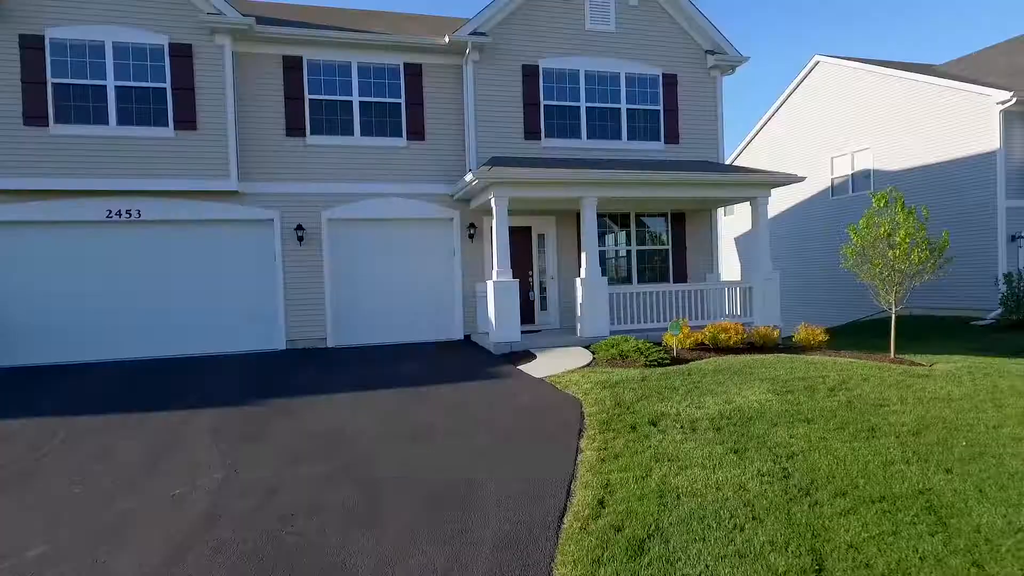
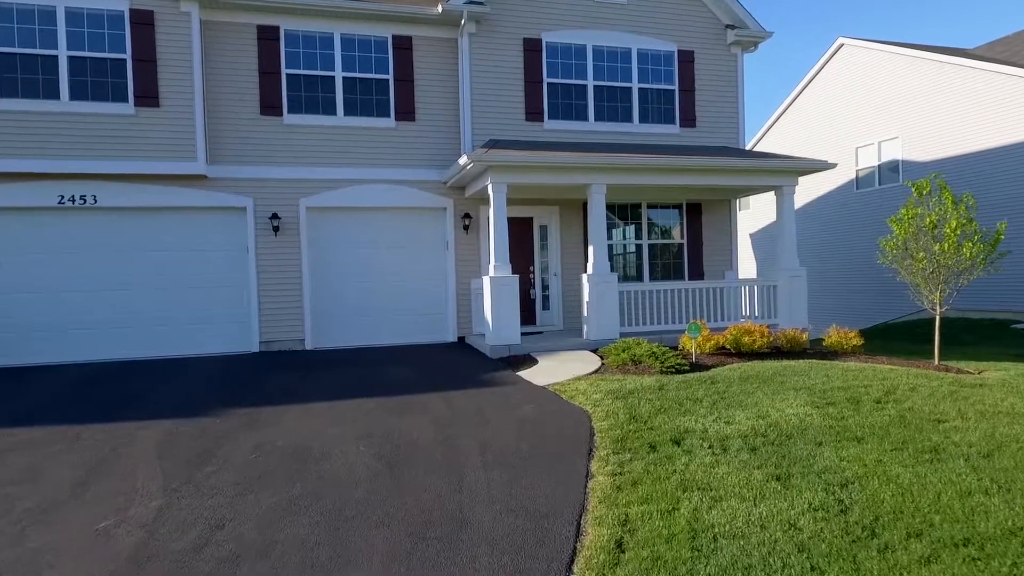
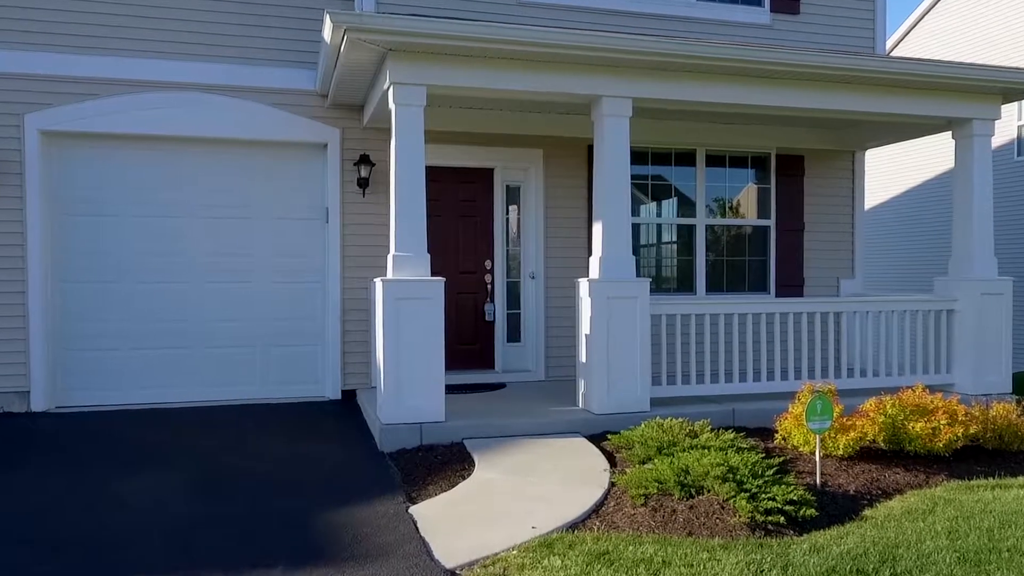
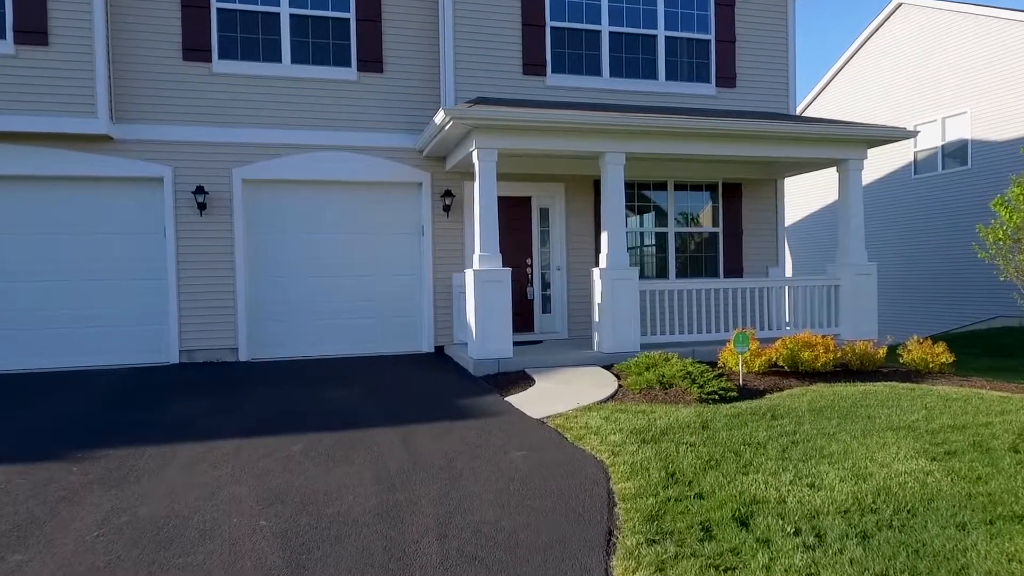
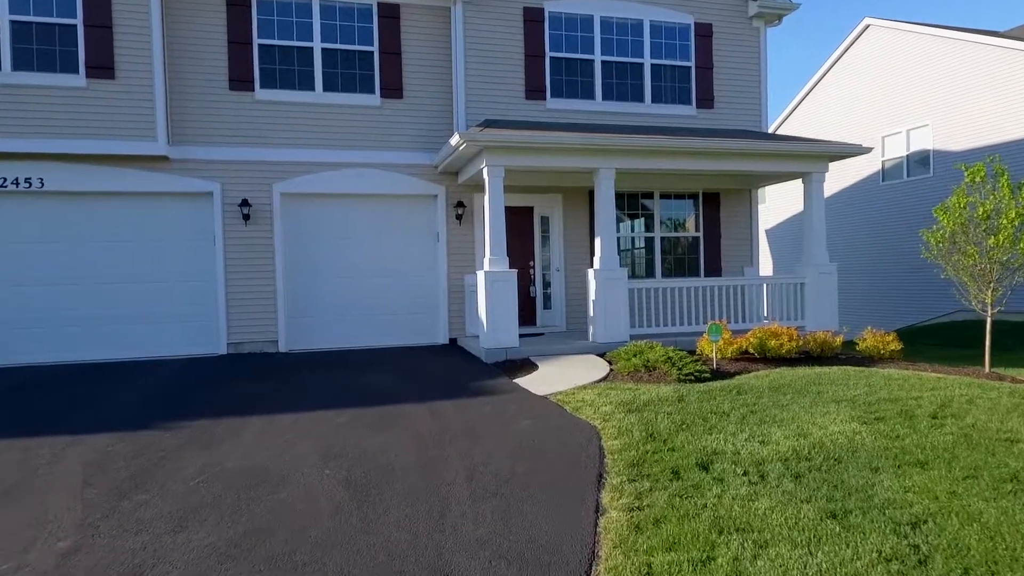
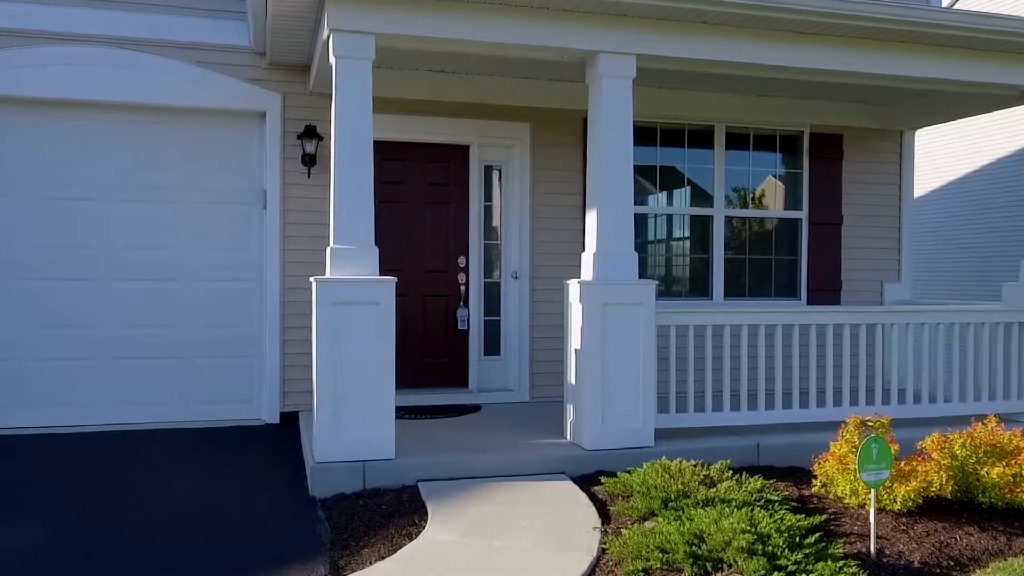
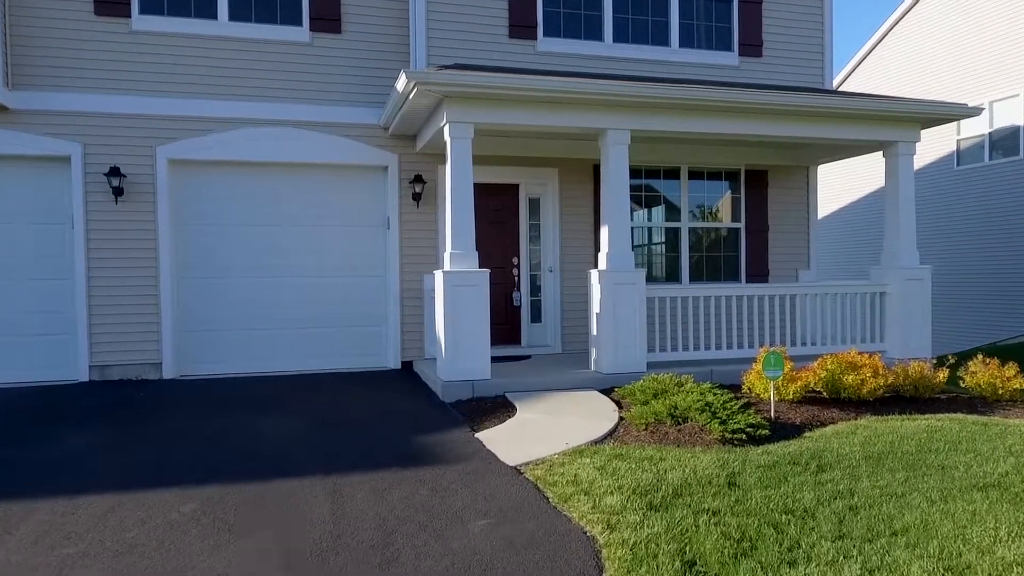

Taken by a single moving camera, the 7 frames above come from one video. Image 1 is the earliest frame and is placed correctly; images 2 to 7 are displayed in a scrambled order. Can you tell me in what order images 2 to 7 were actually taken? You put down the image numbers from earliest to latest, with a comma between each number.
2, 5, 4, 7, 3, 6
